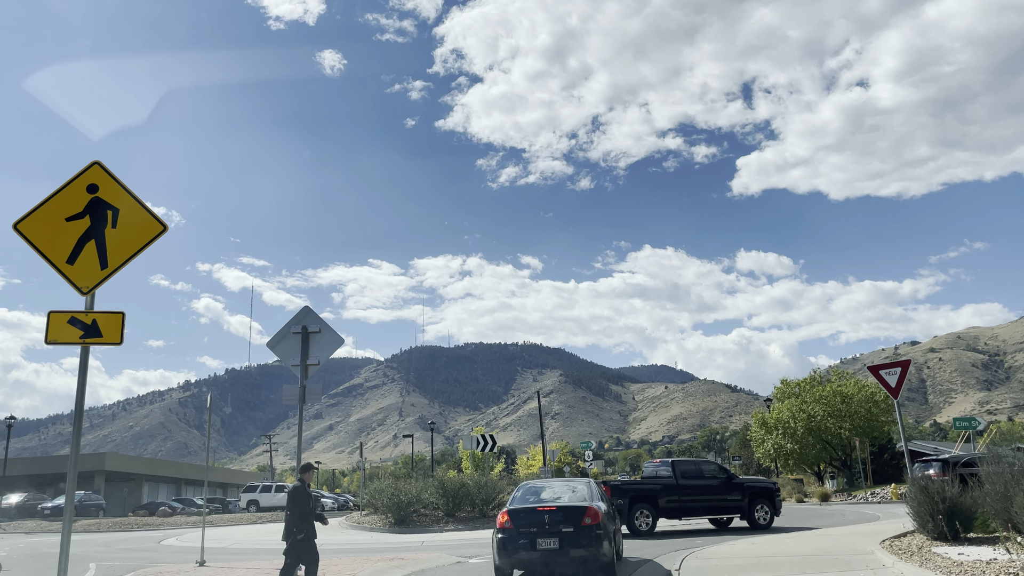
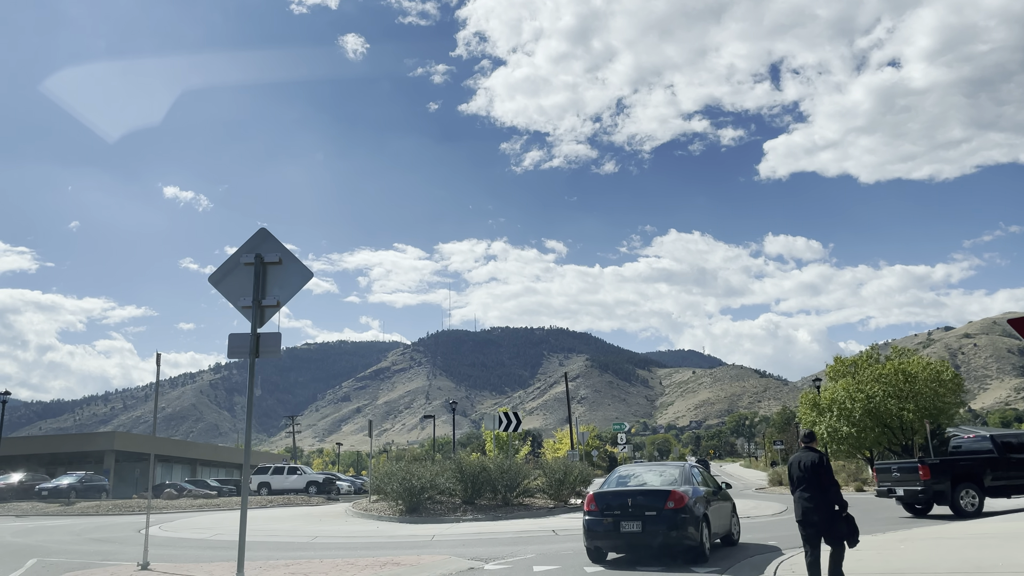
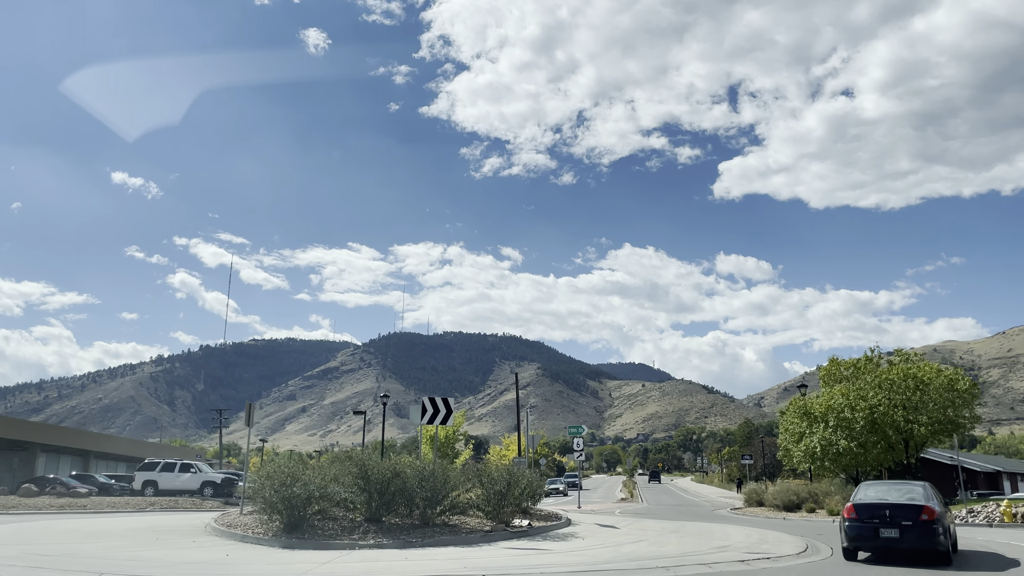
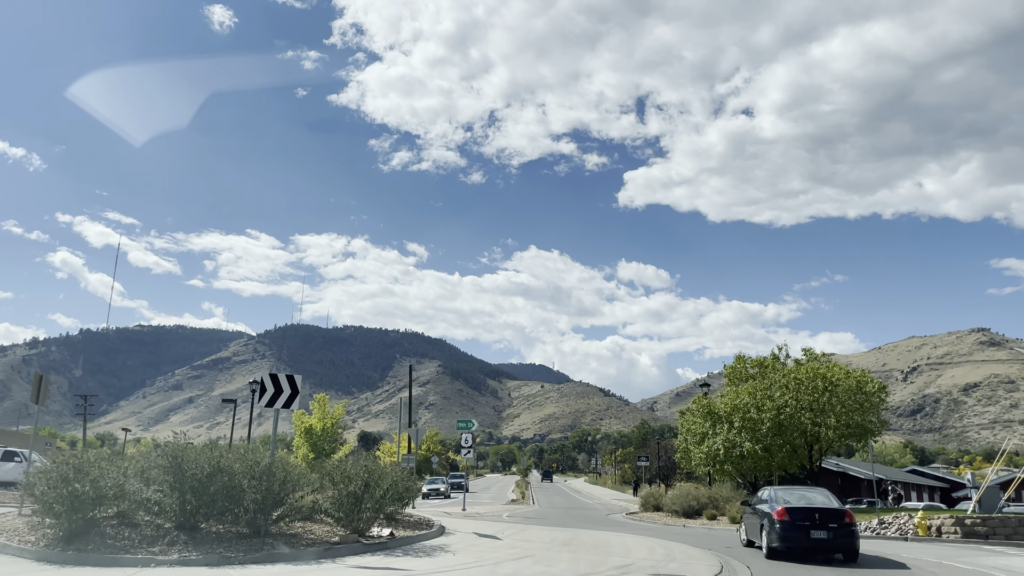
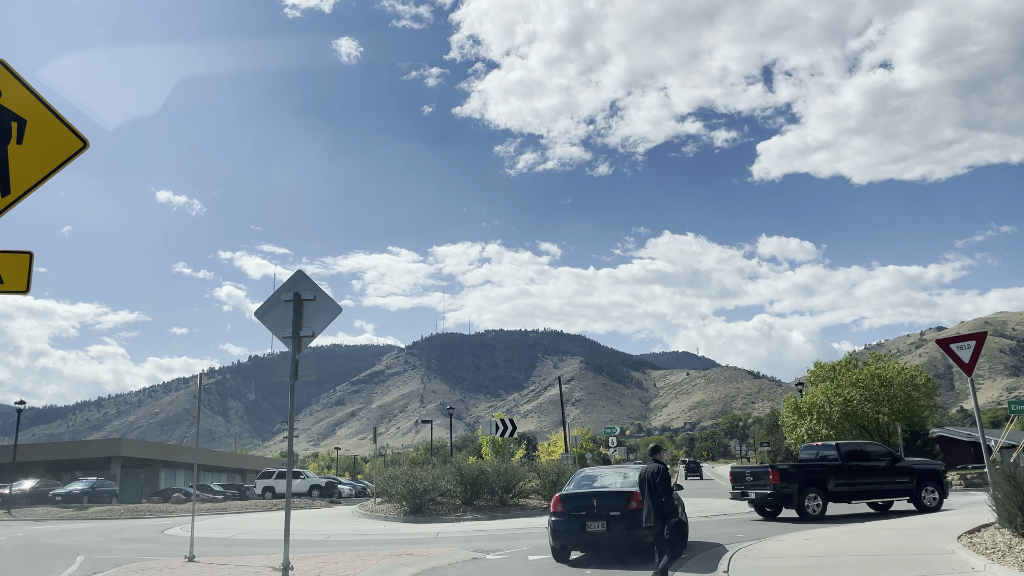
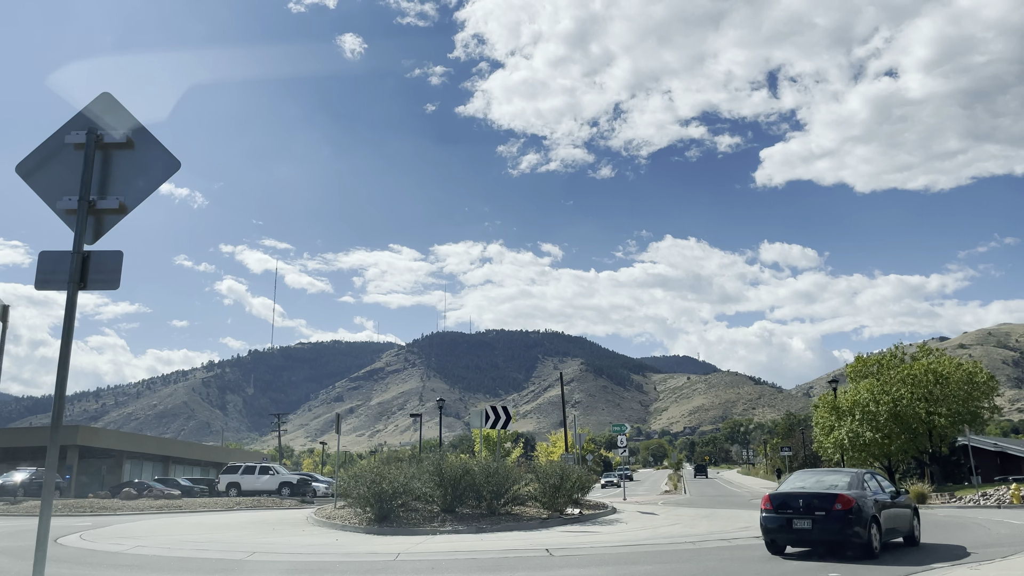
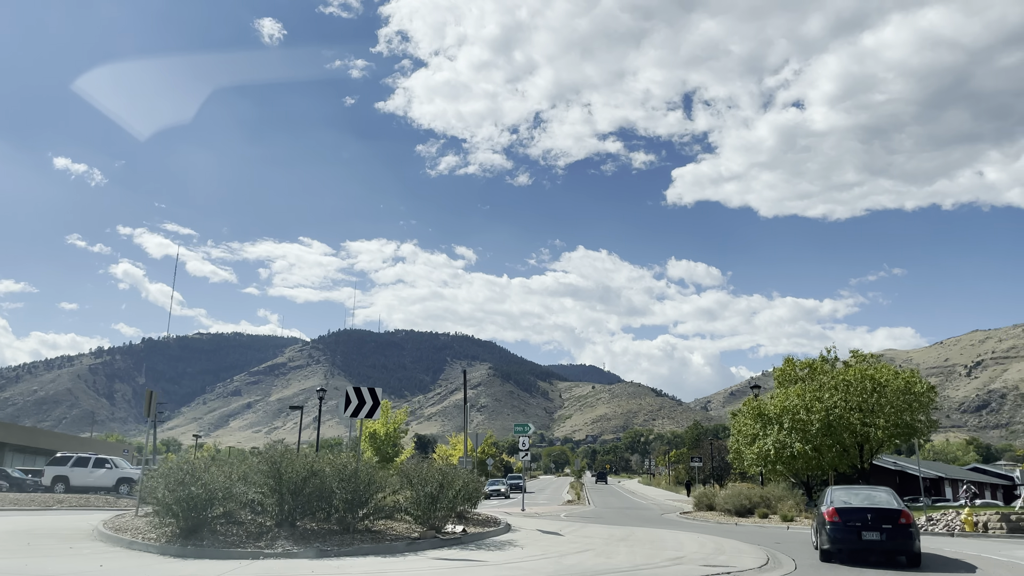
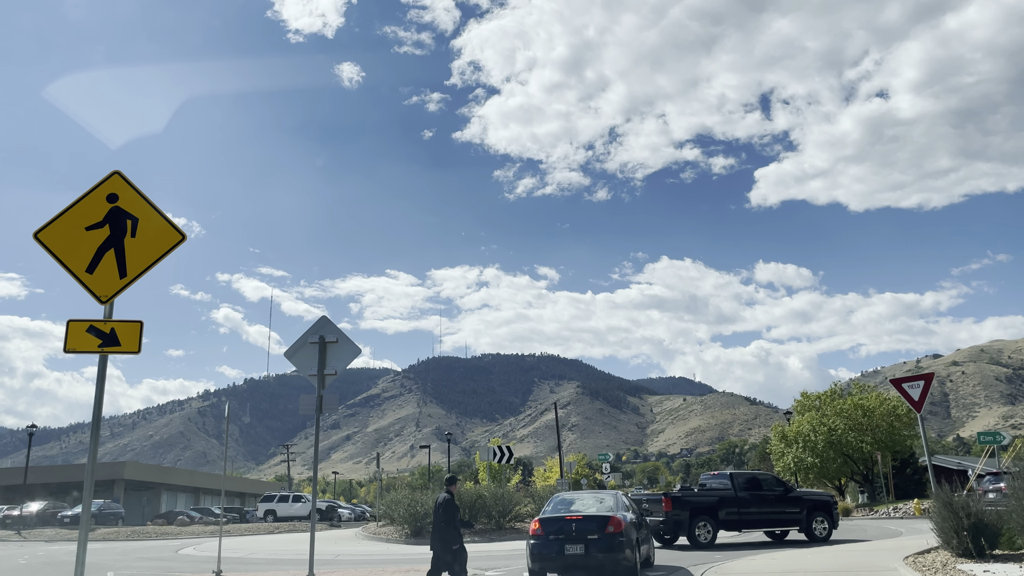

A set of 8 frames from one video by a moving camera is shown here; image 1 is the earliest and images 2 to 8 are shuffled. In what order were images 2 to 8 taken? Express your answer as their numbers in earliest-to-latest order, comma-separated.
8, 5, 2, 6, 3, 7, 4
